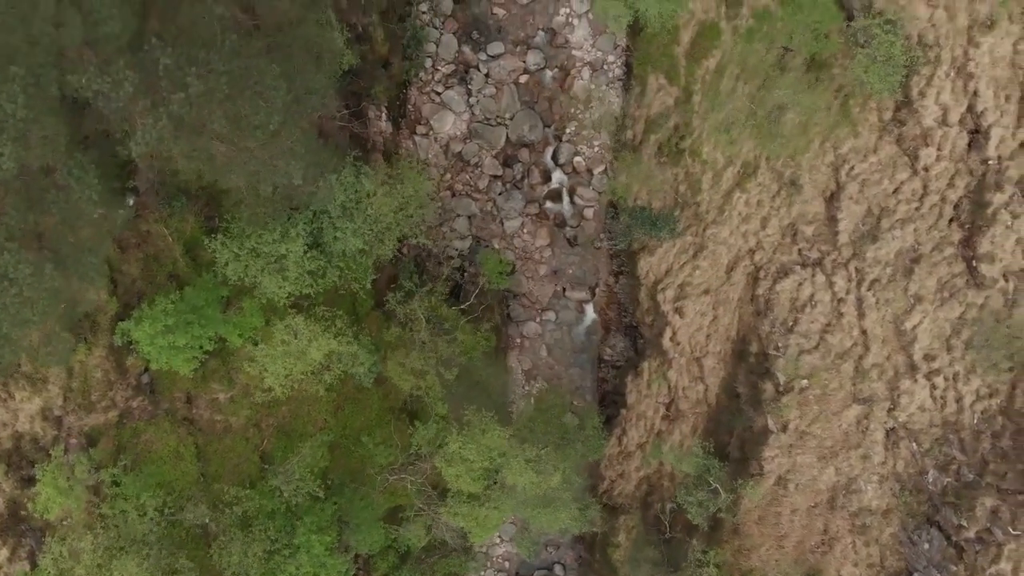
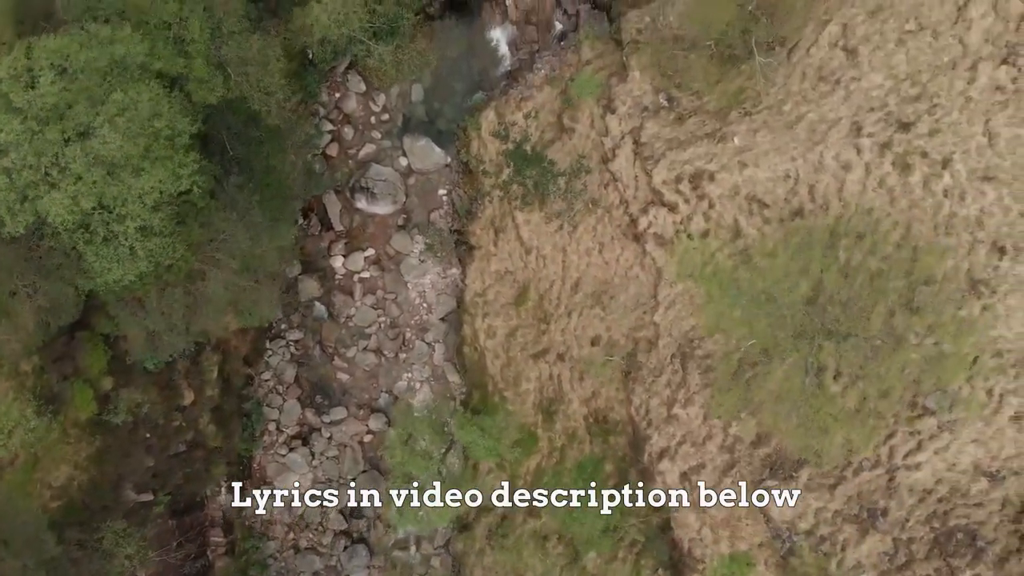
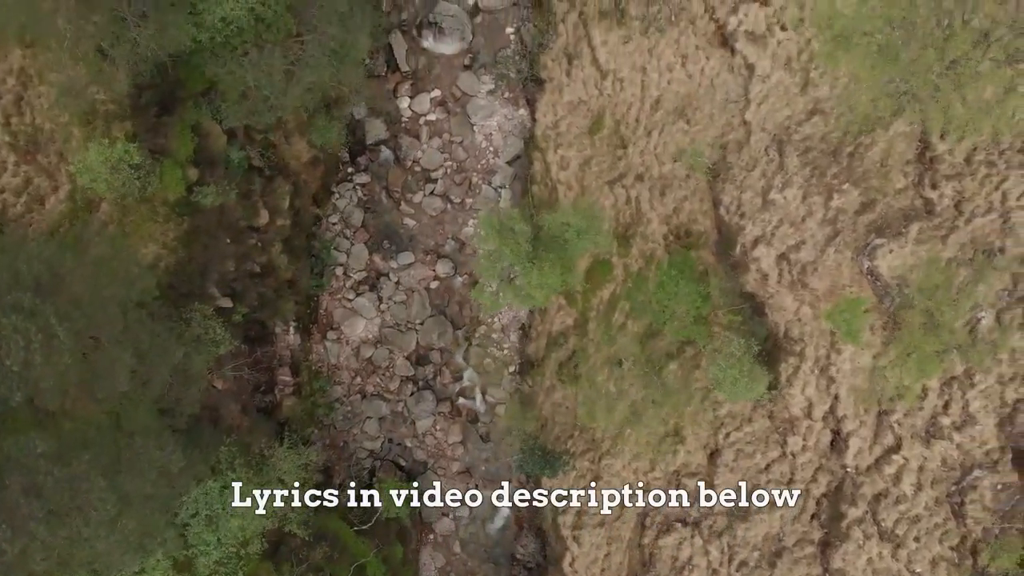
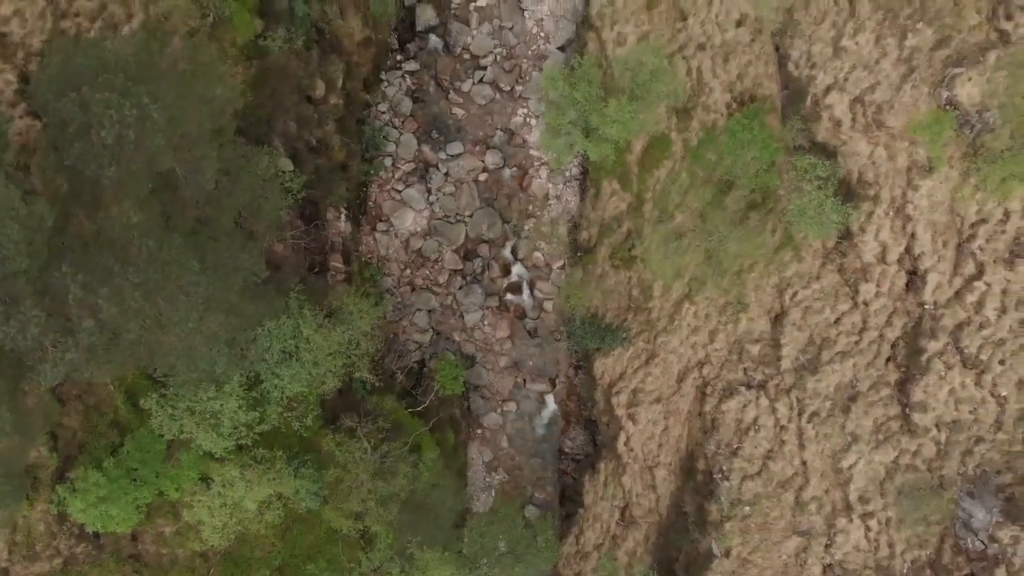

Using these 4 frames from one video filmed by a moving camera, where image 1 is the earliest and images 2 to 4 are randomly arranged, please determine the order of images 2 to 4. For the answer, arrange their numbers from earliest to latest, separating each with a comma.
4, 3, 2
